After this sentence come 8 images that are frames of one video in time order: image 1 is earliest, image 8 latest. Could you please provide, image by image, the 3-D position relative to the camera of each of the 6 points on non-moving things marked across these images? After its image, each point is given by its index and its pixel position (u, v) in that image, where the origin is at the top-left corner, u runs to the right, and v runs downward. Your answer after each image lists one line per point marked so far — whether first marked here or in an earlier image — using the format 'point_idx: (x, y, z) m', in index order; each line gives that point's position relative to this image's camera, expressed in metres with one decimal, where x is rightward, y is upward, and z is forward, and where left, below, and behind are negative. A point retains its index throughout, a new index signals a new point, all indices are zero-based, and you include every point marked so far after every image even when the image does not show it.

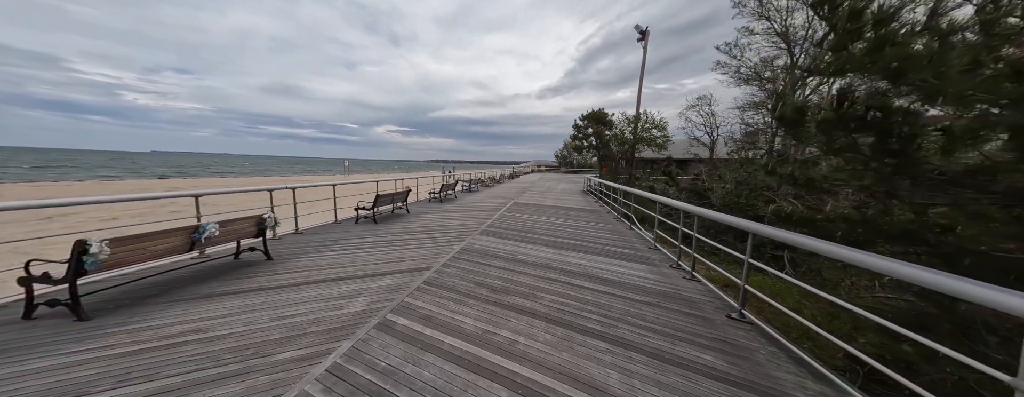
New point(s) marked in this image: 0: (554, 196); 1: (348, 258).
0: (+2.5, +0.2, +14.2) m
1: (-2.5, -0.9, +3.7) m
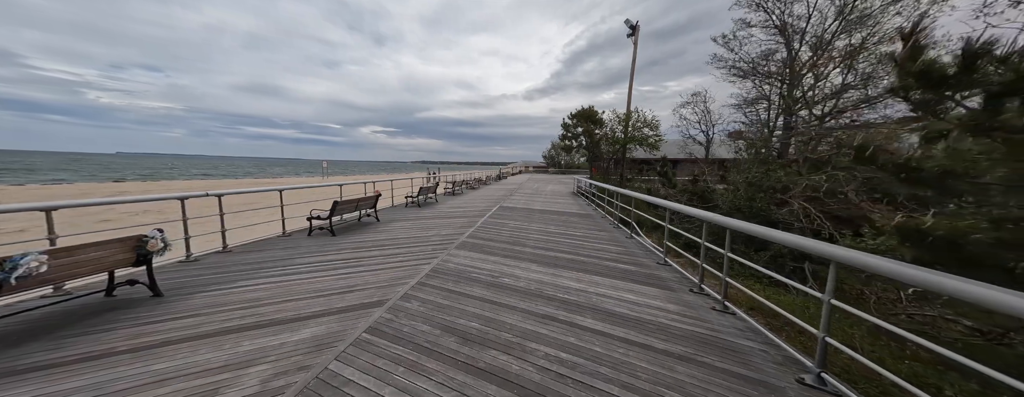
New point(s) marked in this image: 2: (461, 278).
0: (+1.7, +0.1, +13.5) m
1: (-2.8, -1.1, +2.8) m
2: (-0.7, -1.1, +3.2) m
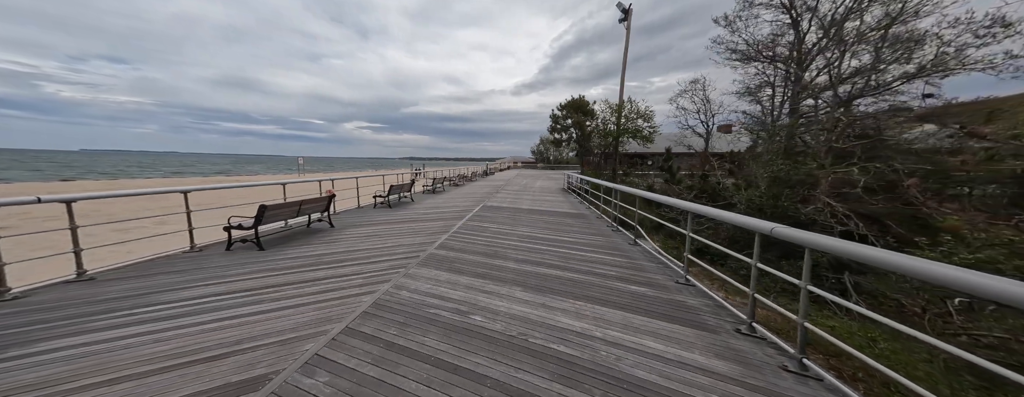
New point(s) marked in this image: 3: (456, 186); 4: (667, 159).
0: (+1.0, +0.2, +12.6) m
1: (-3.0, -1.1, +1.8) m
2: (-0.9, -1.1, +2.2) m
3: (-3.5, +0.8, +15.2) m
4: (+5.7, +1.4, +8.8) m
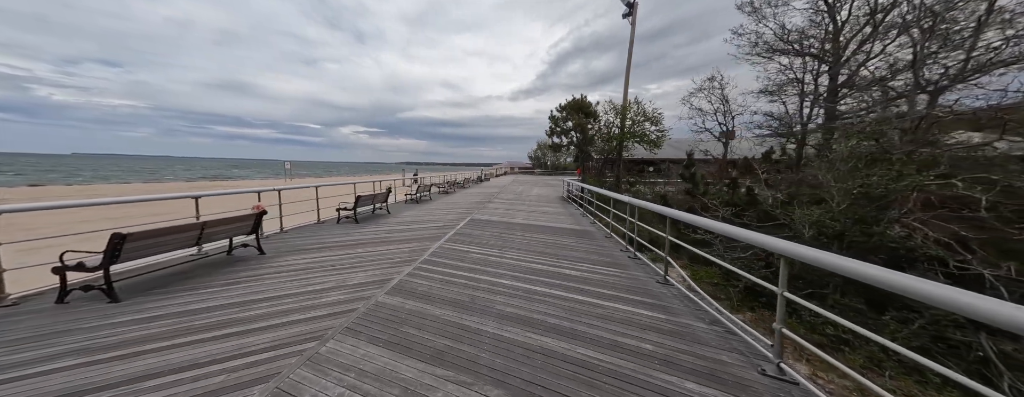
0: (+0.8, -0.3, +11.5) m
1: (-3.2, -1.4, +0.5) m
2: (-1.1, -1.3, +1.0) m
3: (-3.8, +0.3, +14.0) m
4: (+5.4, +1.0, +7.7) m
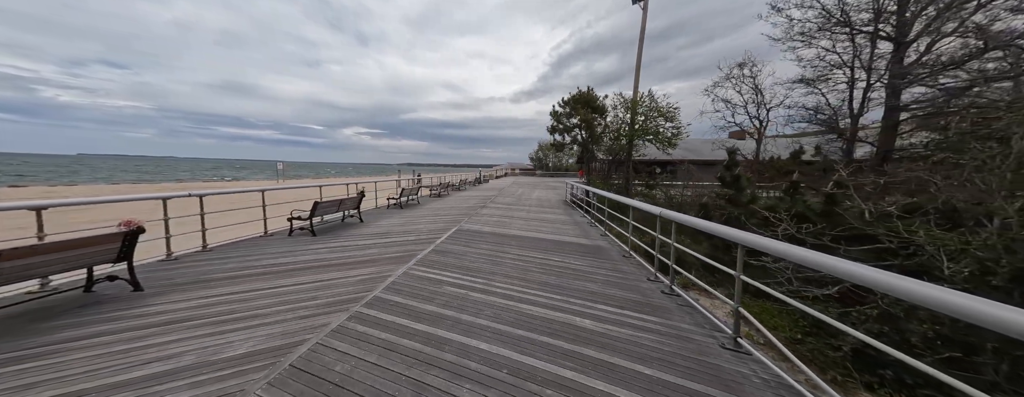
0: (+0.6, -0.4, +10.2) m
1: (-3.3, -1.5, -0.7) m
2: (-1.3, -1.5, -0.2) m
3: (-3.9, +0.1, +12.8) m
4: (+5.3, +0.9, +6.4) m
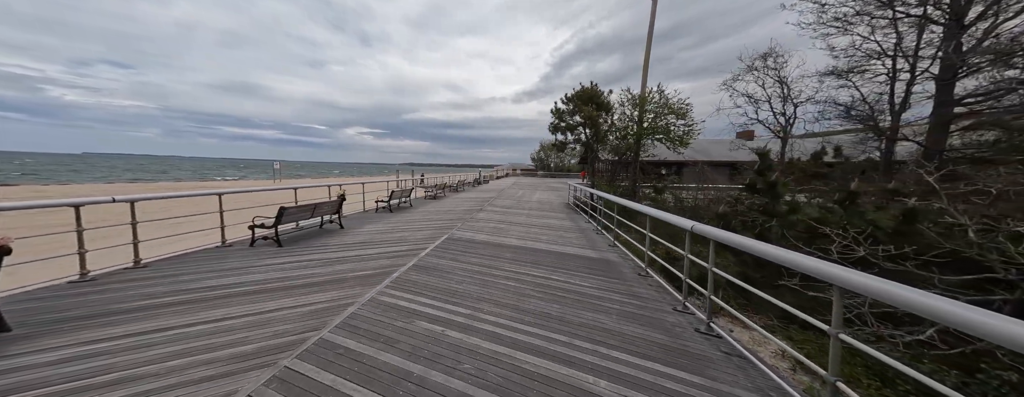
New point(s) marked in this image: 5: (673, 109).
0: (+0.6, -0.6, +9.5) m
1: (-3.4, -1.5, -1.4) m
2: (-1.4, -1.6, -0.9) m
3: (-3.9, 0.0, +12.1) m
4: (+5.2, +0.7, +5.7) m
5: (+6.7, +3.8, +10.1) m
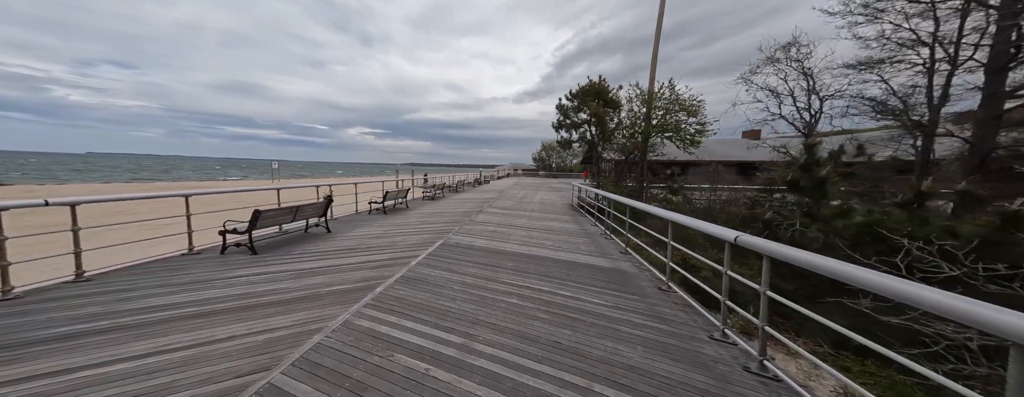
0: (+0.6, -0.6, +9.1) m
1: (-3.4, -1.6, -1.8) m
2: (-1.4, -1.6, -1.4) m
3: (-3.9, -0.1, +11.7) m
4: (+5.3, +0.7, +5.2) m
5: (+6.8, +3.7, +9.6) m
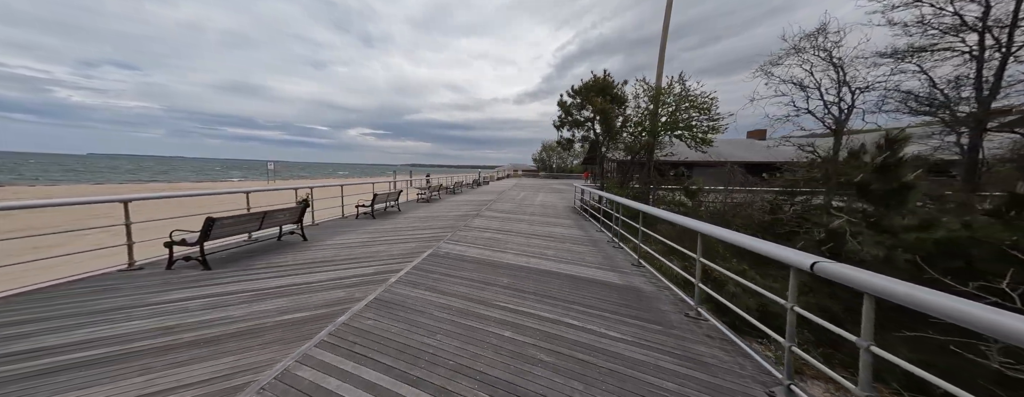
0: (+0.6, -0.7, +8.5) m
1: (-3.5, -1.6, -2.4) m
2: (-1.4, -1.7, -2.0) m
3: (-3.9, -0.2, +11.1) m
4: (+5.2, +0.6, +4.6) m
5: (+6.8, +3.6, +9.0) m
